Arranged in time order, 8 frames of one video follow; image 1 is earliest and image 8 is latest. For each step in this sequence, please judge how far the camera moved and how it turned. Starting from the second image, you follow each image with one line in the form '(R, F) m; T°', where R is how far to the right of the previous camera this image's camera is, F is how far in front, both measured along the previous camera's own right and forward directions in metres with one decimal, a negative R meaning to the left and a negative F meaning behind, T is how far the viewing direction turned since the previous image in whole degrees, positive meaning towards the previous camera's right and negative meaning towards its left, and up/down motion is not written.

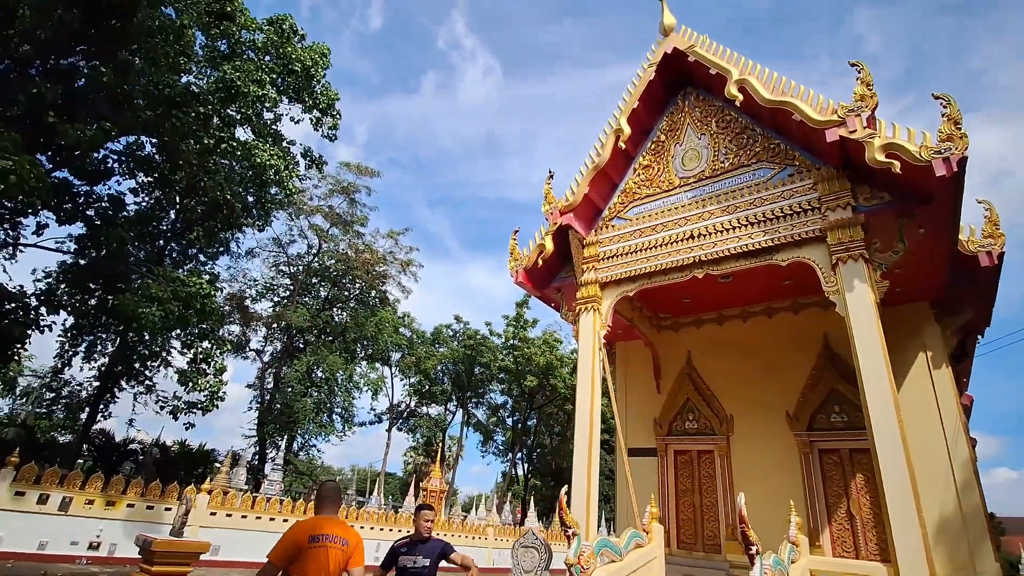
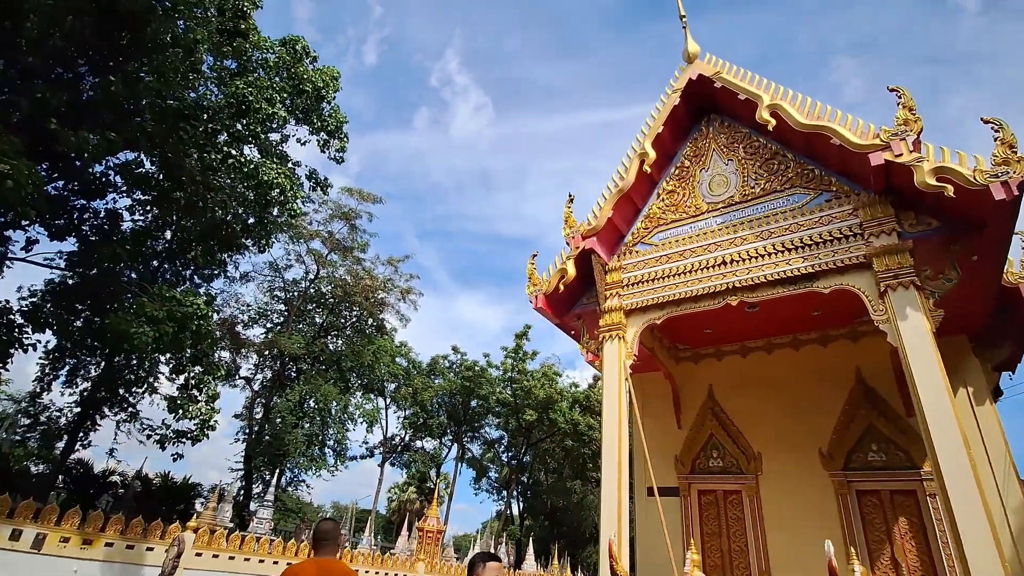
(-0.4, +0.4) m; +1°
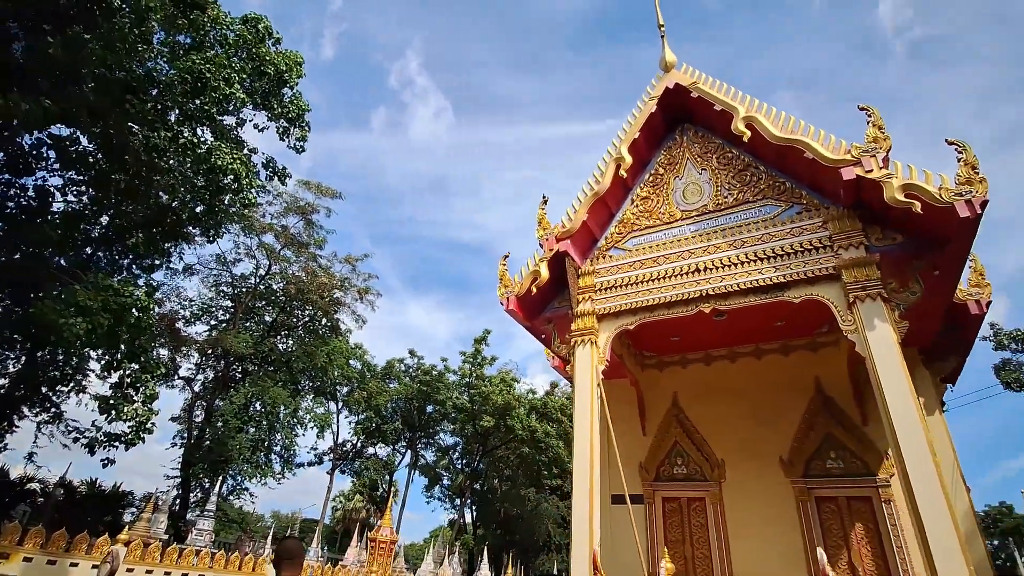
(-0.3, +0.2) m; +5°
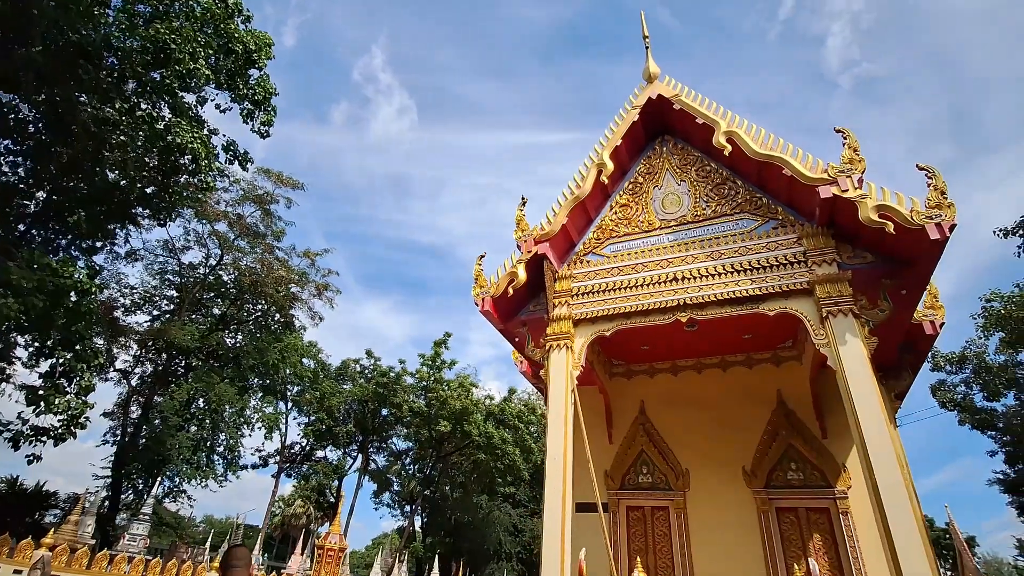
(-0.3, +0.1) m; +5°
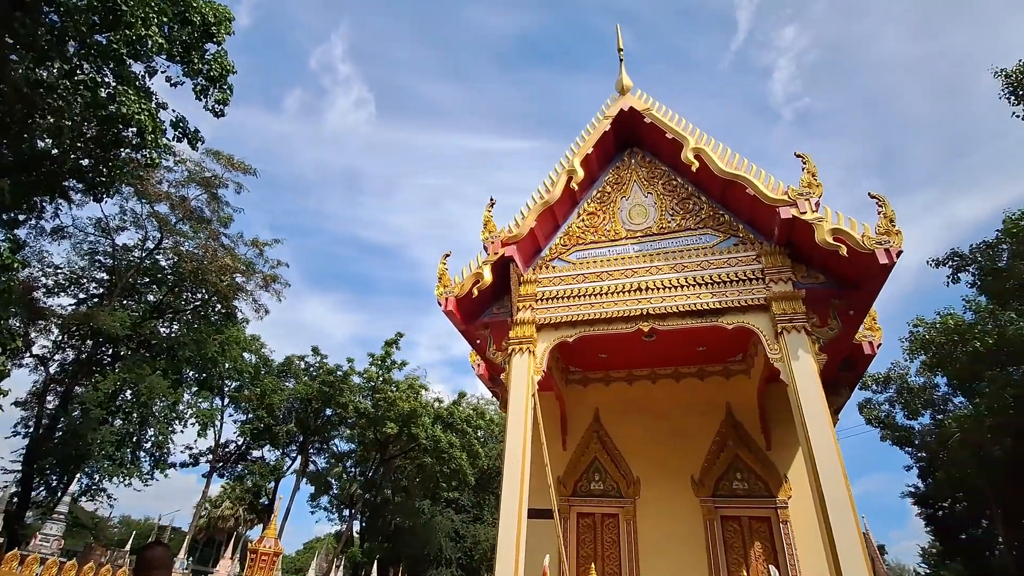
(-0.3, +0.1) m; +6°
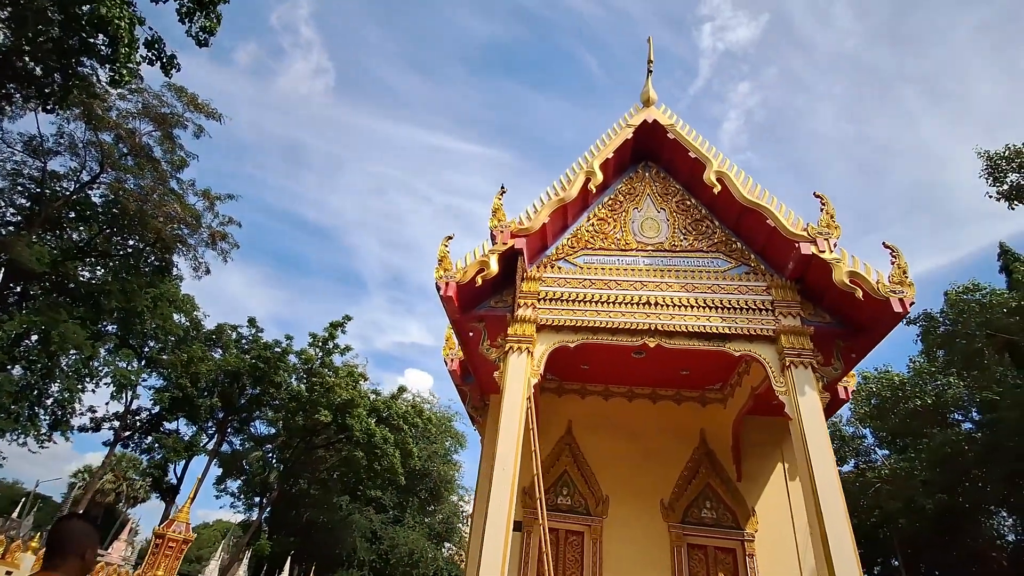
(-0.9, +0.5) m; +8°
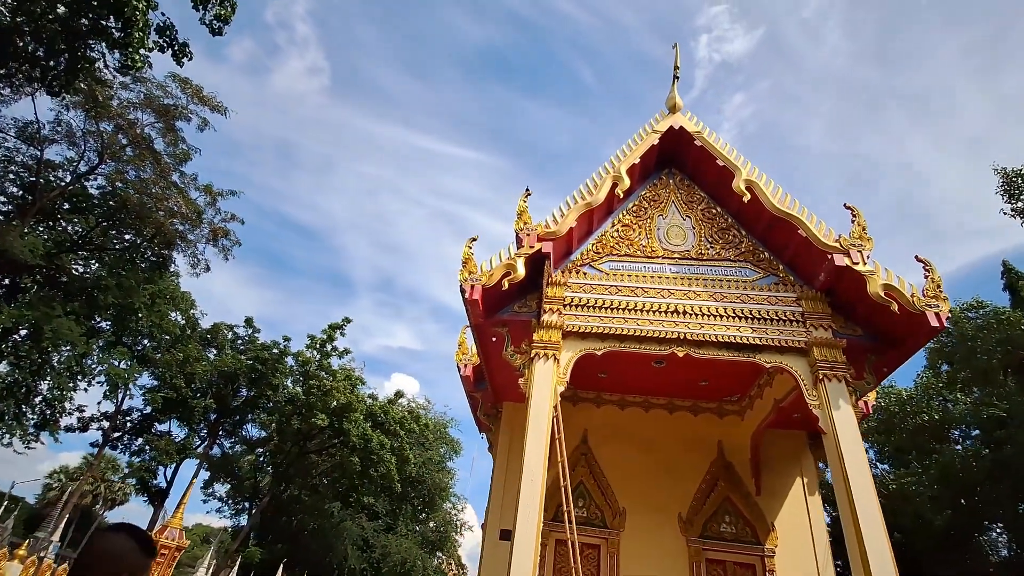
(-0.5, +0.2) m; +2°
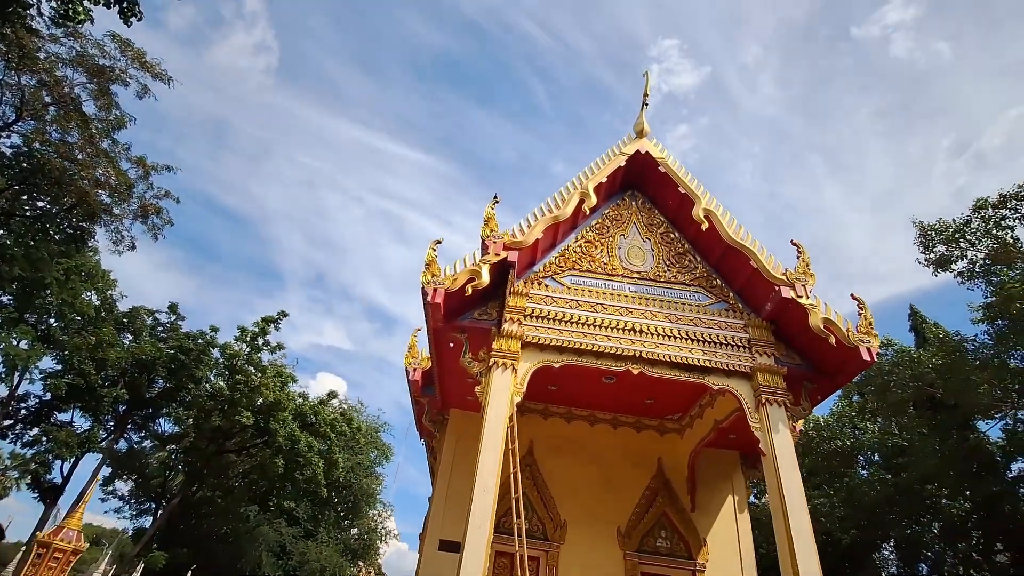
(-0.4, +0.1) m; +7°
